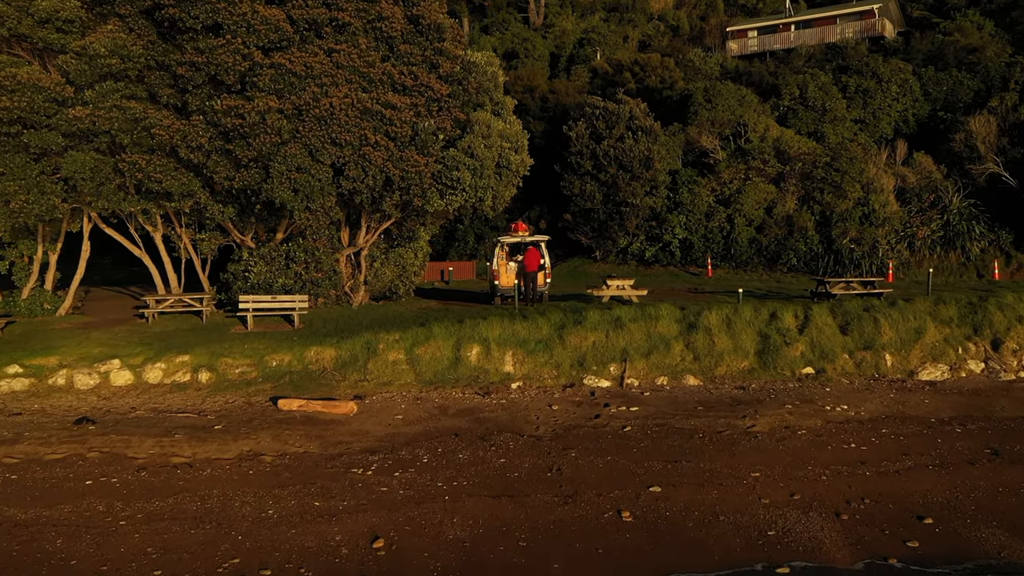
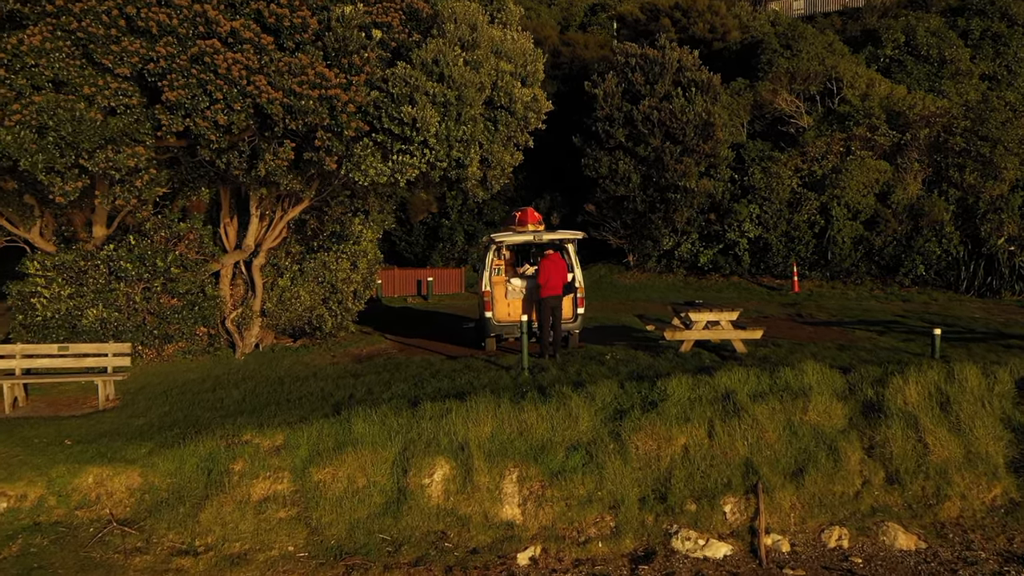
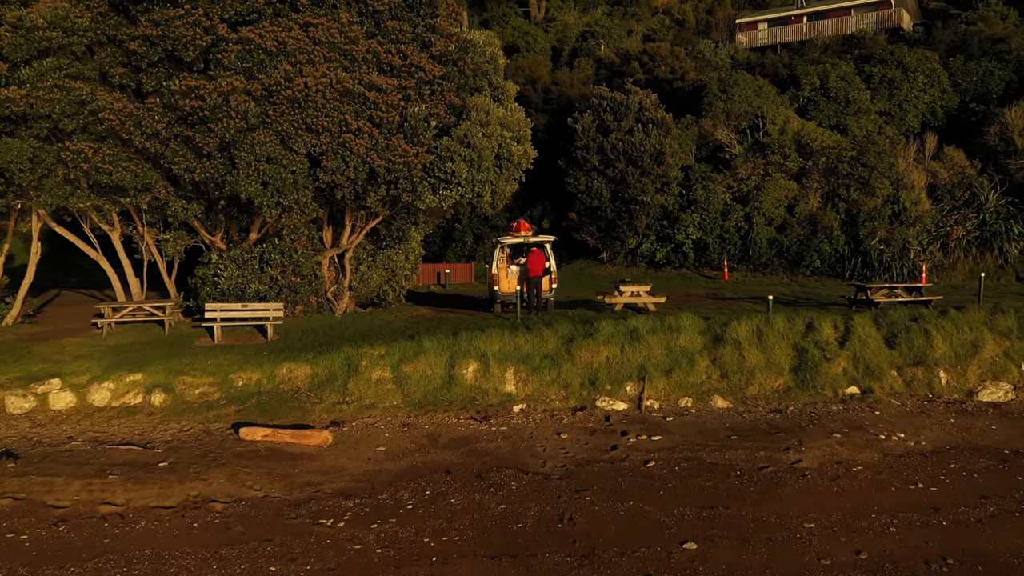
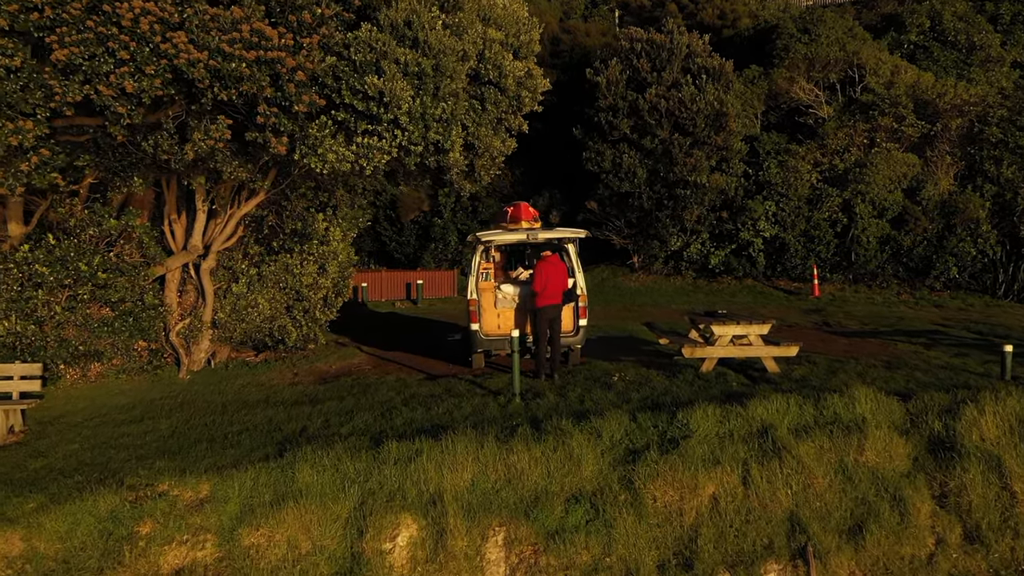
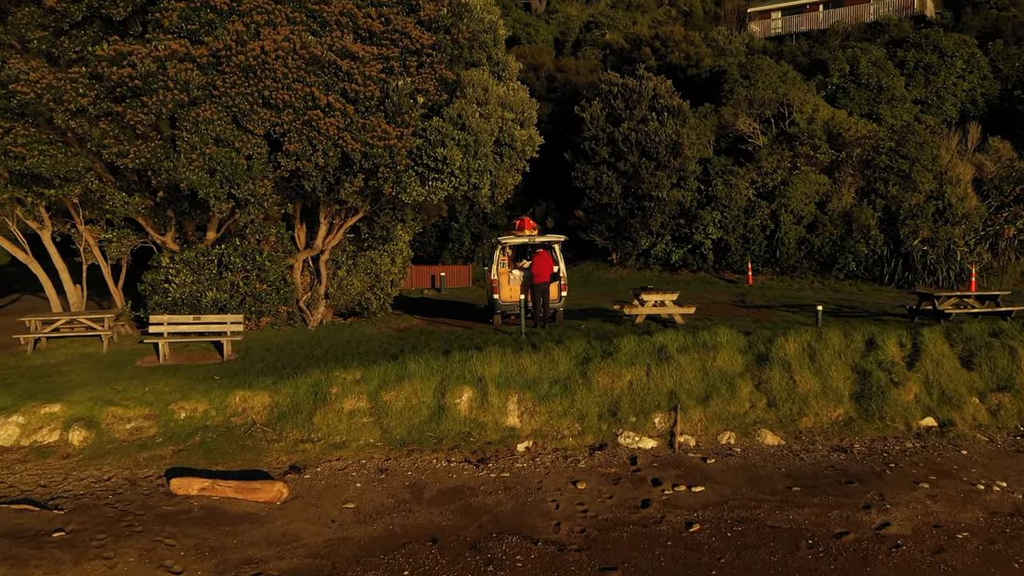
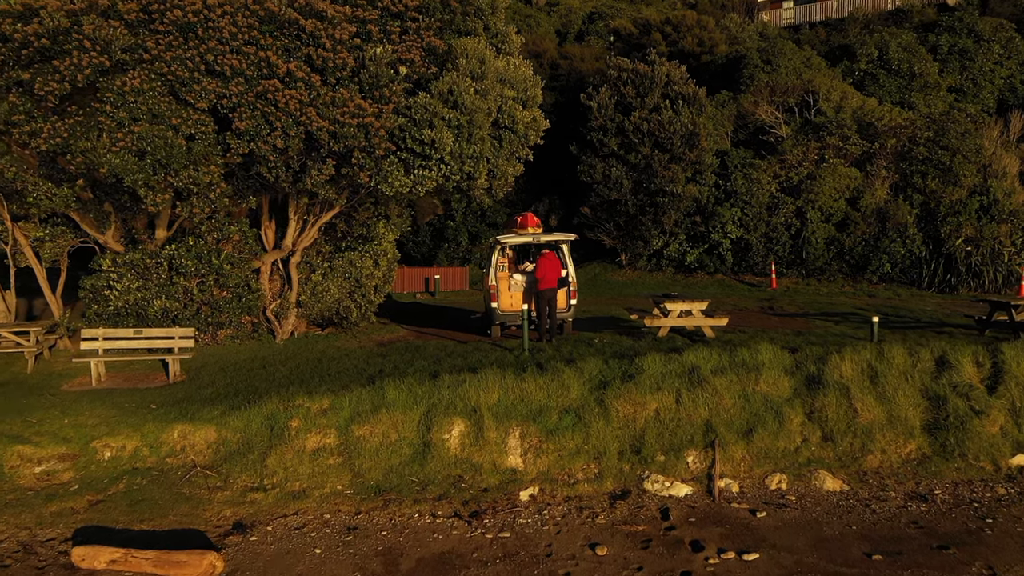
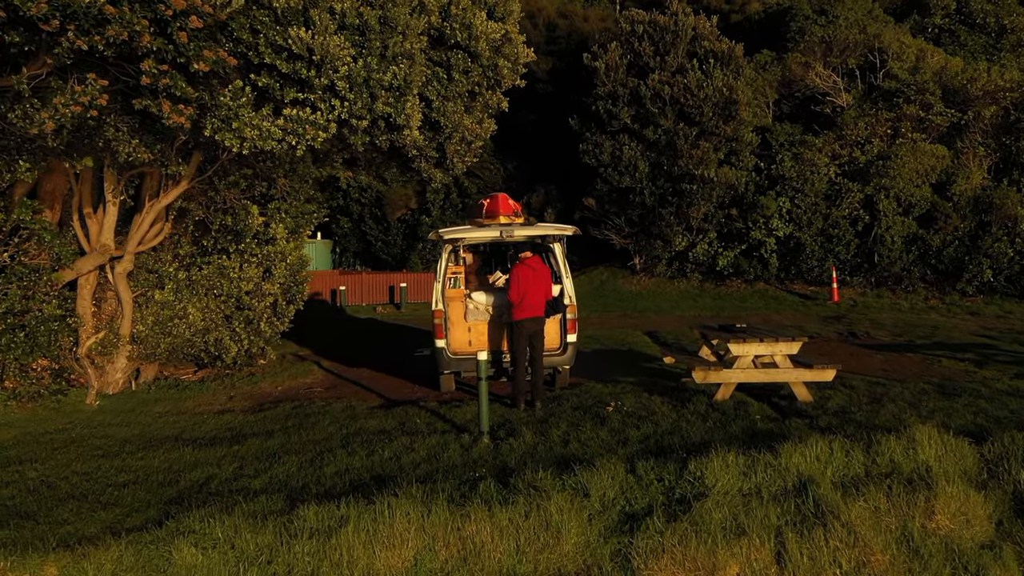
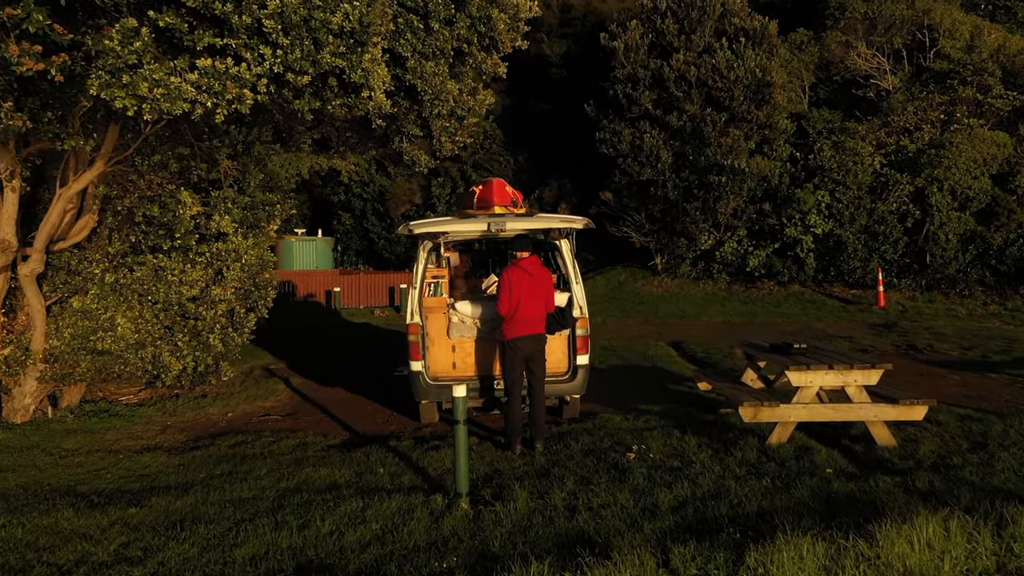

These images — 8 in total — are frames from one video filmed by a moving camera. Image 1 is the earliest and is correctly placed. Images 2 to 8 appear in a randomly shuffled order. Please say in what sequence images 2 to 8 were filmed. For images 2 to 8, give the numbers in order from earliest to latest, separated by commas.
3, 5, 6, 2, 4, 7, 8
